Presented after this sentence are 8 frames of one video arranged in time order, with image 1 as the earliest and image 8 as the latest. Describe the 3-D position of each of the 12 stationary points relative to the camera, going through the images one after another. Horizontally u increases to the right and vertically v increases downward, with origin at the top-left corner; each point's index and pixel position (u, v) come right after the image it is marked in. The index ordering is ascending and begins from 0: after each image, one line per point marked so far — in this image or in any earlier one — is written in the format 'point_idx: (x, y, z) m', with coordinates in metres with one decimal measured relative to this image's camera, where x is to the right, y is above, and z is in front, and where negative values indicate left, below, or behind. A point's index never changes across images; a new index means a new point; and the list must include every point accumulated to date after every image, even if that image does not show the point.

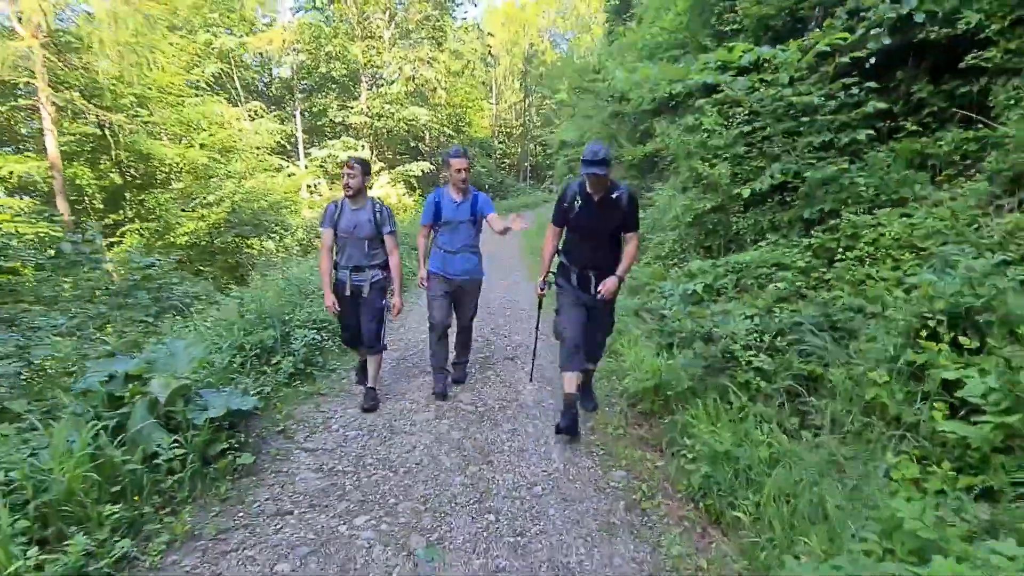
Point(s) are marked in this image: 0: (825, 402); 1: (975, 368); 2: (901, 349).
0: (+1.6, -0.6, +3.0) m
1: (+1.9, -0.3, +2.6) m
2: (+1.9, -0.3, +2.9) m
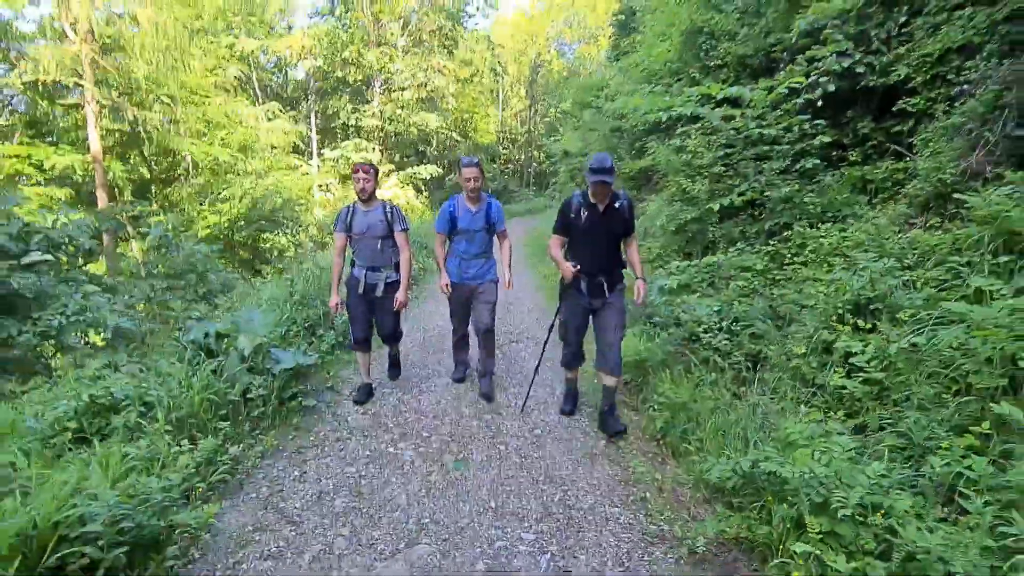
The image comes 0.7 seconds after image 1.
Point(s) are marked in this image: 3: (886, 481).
0: (+1.6, -0.5, +4.0) m
1: (+2.0, -0.3, +3.5) m
2: (+1.9, -0.3, +3.9) m
3: (+1.5, -0.8, +2.6) m
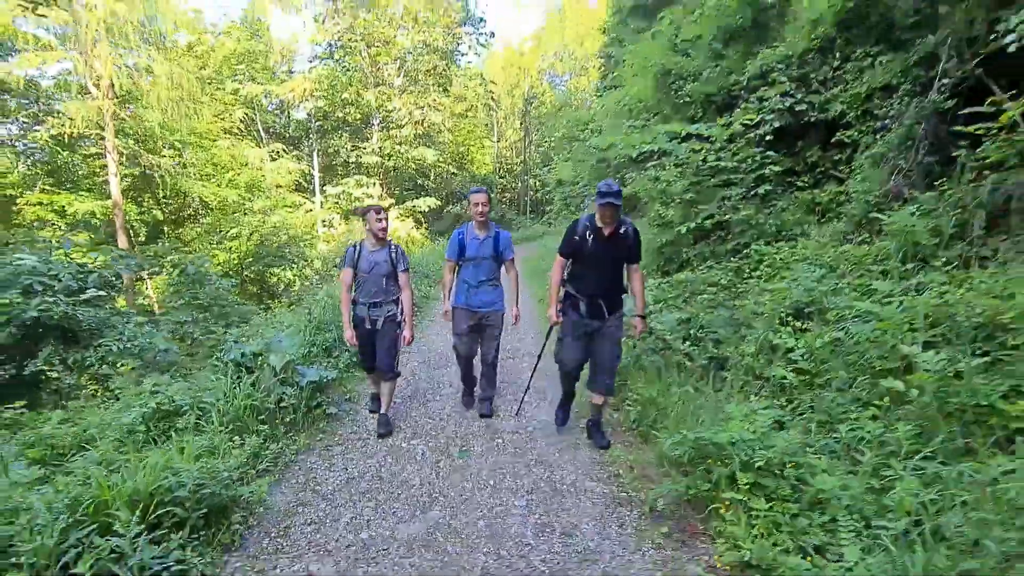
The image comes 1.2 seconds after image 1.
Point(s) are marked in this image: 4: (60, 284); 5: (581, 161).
0: (+1.6, -0.6, +4.6) m
1: (+1.9, -0.4, +4.2) m
2: (+1.9, -0.3, +4.5) m
3: (+1.5, -0.8, +3.2) m
4: (-4.1, 0.0, +5.7) m
5: (+1.7, +3.2, +15.3) m
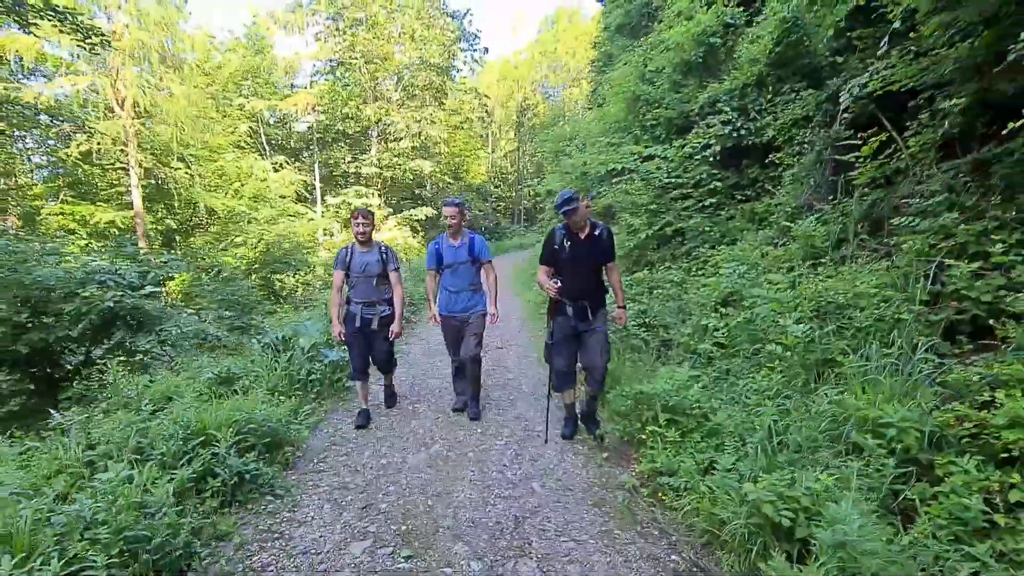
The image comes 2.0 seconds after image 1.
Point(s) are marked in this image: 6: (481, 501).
0: (+1.4, -0.6, +5.7) m
1: (+1.8, -0.3, +5.3) m
2: (+1.7, -0.3, +5.7) m
3: (+1.4, -0.8, +4.3) m
4: (-4.2, 0.0, +6.8) m
5: (+1.5, +3.1, +16.4) m
6: (-0.2, -1.3, +3.6) m
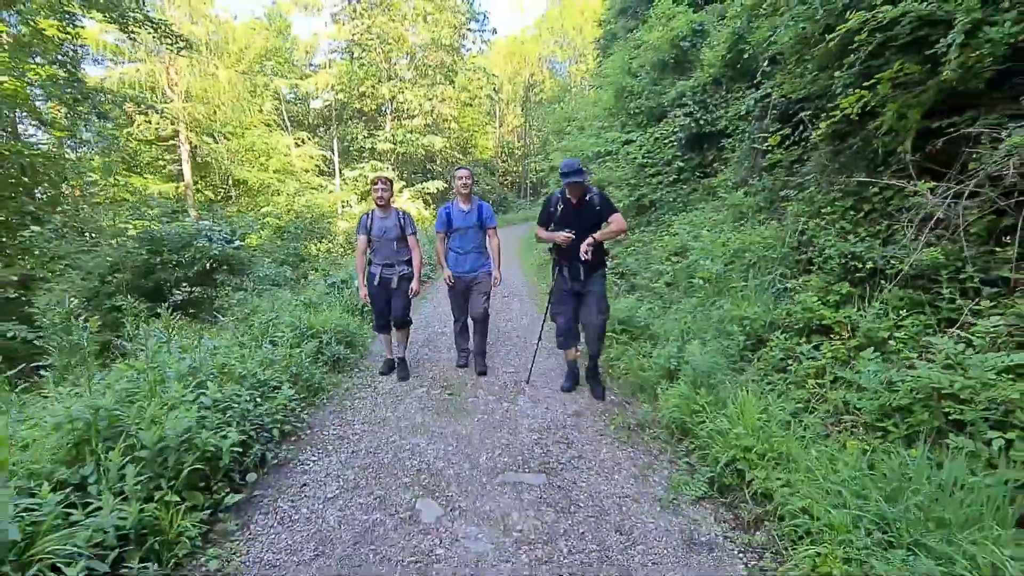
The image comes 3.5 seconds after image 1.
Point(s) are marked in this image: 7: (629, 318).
0: (+1.5, 0.0, +7.6) m
1: (+1.8, +0.2, +7.2) m
2: (+1.8, +0.3, +7.5) m
3: (+1.4, -0.3, +6.2) m
4: (-4.2, +0.7, +8.7) m
5: (+1.7, +4.1, +18.2) m
6: (-0.2, -0.8, +5.6) m
7: (+1.2, -0.3, +6.4) m
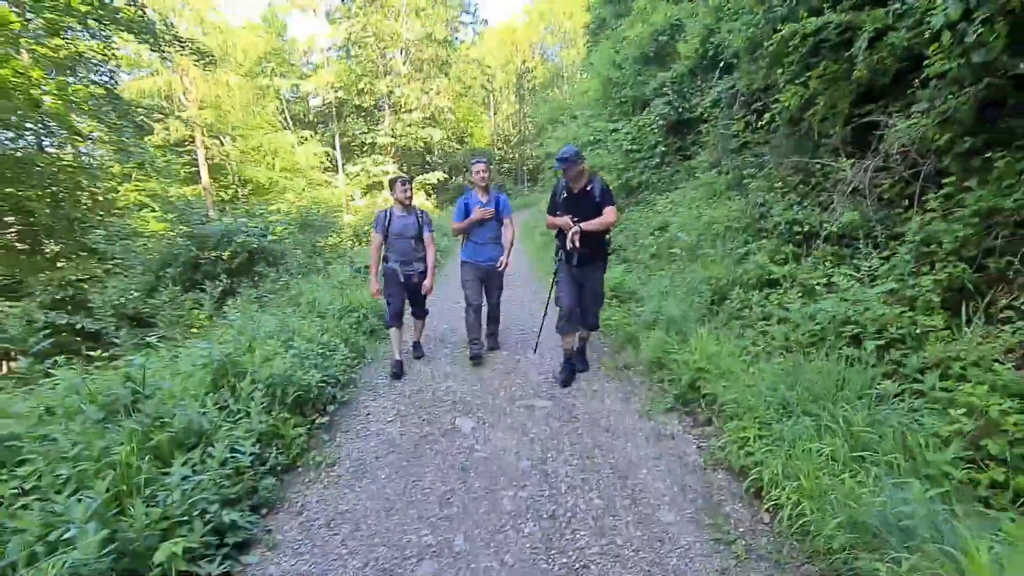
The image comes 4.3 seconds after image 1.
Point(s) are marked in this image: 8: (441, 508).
0: (+1.5, +0.4, +8.6) m
1: (+1.9, +0.6, +8.2) m
2: (+1.8, +0.7, +8.5) m
3: (+1.5, +0.1, +7.2) m
4: (-4.1, +0.8, +9.8) m
5: (+1.6, +4.7, +19.1) m
6: (-0.1, -0.6, +6.6) m
7: (+1.3, 0.0, +7.4) m
8: (-0.3, -1.1, +3.1) m
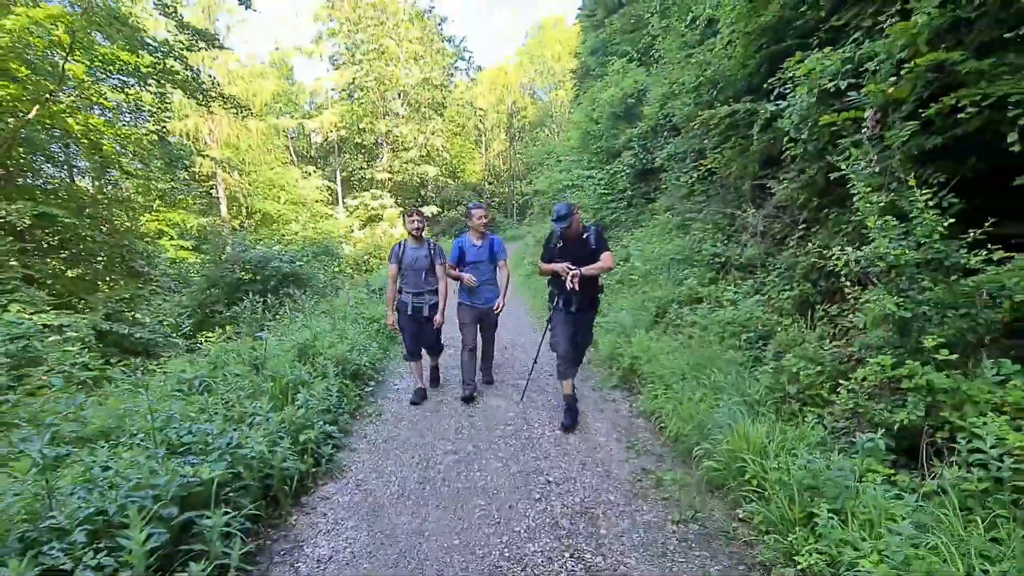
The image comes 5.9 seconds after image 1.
0: (+1.4, 0.0, +10.4) m
1: (+1.7, +0.3, +10.0) m
2: (+1.7, +0.3, +10.3) m
3: (+1.3, -0.2, +9.0) m
4: (-4.3, +0.5, +11.4) m
5: (+1.3, +3.8, +21.1) m
6: (-0.2, -0.8, +8.3) m
7: (+1.1, -0.3, +9.1) m
8: (-0.4, -1.1, +4.7) m
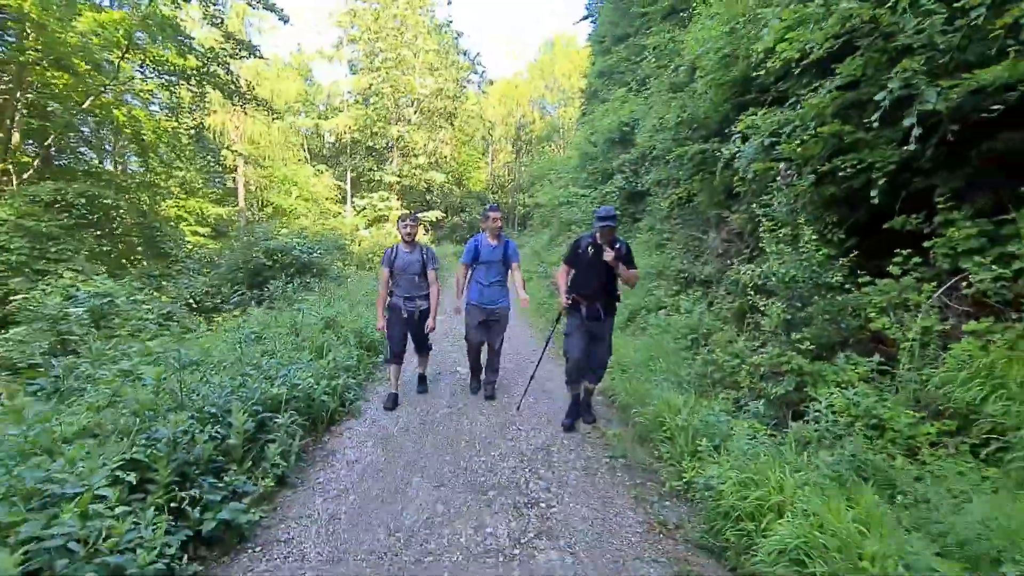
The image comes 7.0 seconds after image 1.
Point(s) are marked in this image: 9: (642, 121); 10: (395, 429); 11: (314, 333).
0: (+1.2, -0.1, +11.6) m
1: (+1.6, +0.1, +11.2) m
2: (+1.6, +0.2, +11.5) m
3: (+1.2, -0.3, +10.2) m
4: (-4.4, +0.7, +12.6) m
5: (+1.4, +3.5, +22.3) m
6: (-0.4, -0.8, +9.5) m
7: (+1.0, -0.4, +10.3) m
8: (-0.6, -1.0, +5.9) m
9: (+2.8, +3.5, +13.1) m
10: (-0.9, -1.1, +4.9) m
11: (-1.9, -0.4, +6.0) m
